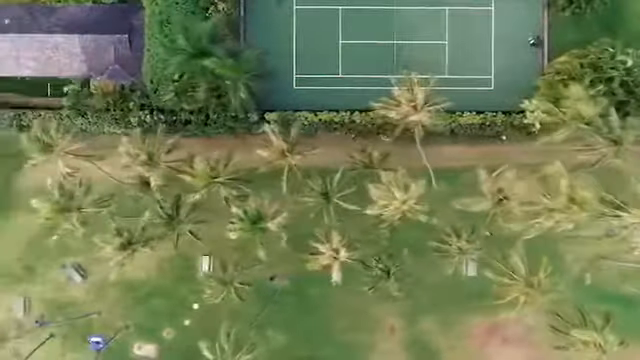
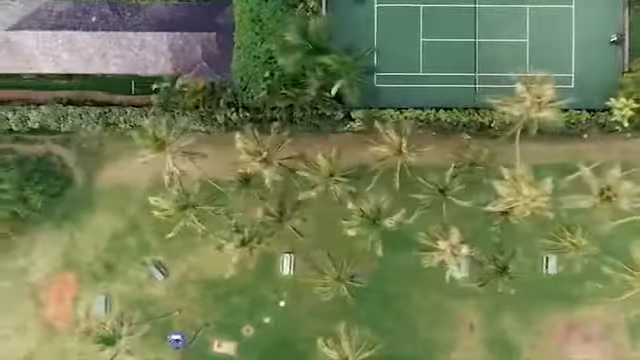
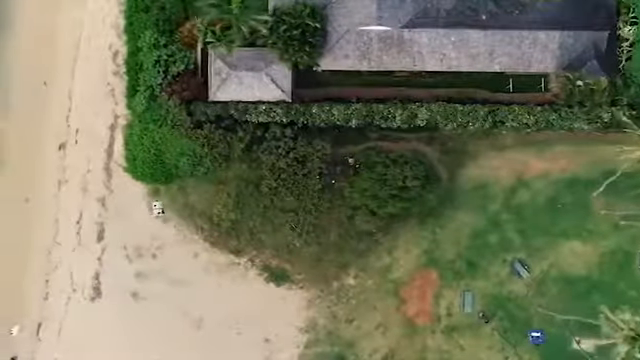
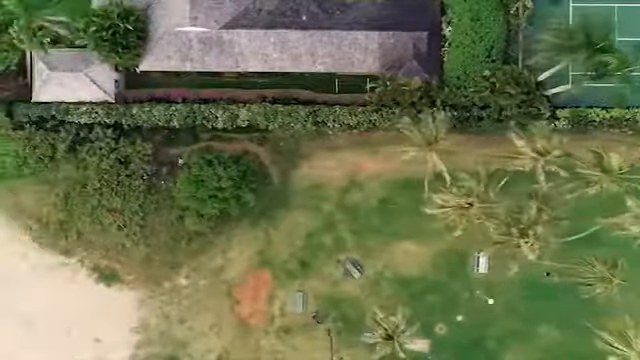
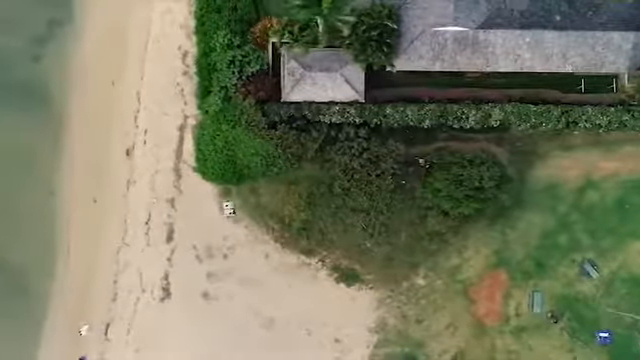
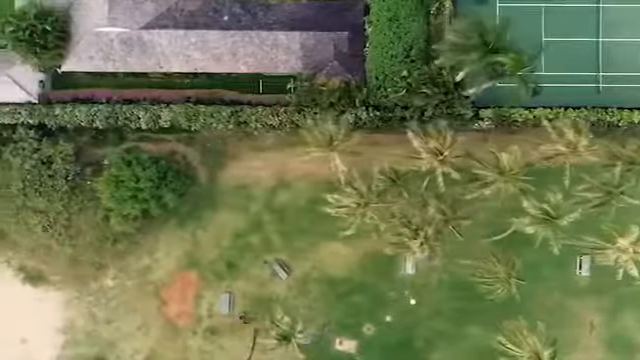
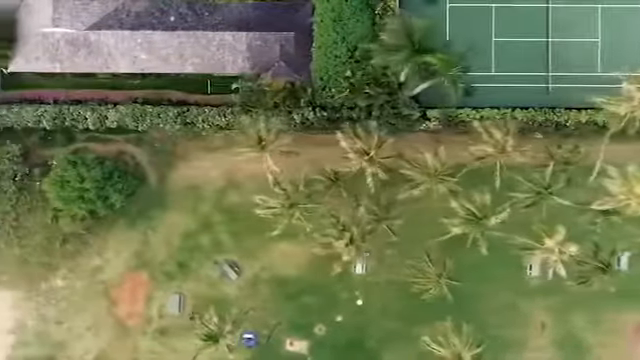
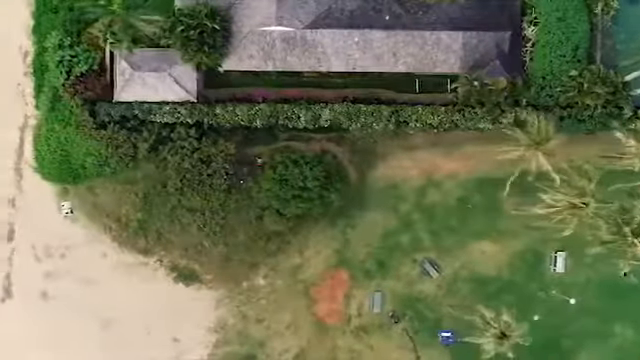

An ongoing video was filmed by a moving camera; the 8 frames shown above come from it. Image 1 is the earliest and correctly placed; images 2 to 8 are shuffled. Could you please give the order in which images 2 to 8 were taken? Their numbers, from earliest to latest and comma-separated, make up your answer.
2, 7, 6, 4, 8, 3, 5
